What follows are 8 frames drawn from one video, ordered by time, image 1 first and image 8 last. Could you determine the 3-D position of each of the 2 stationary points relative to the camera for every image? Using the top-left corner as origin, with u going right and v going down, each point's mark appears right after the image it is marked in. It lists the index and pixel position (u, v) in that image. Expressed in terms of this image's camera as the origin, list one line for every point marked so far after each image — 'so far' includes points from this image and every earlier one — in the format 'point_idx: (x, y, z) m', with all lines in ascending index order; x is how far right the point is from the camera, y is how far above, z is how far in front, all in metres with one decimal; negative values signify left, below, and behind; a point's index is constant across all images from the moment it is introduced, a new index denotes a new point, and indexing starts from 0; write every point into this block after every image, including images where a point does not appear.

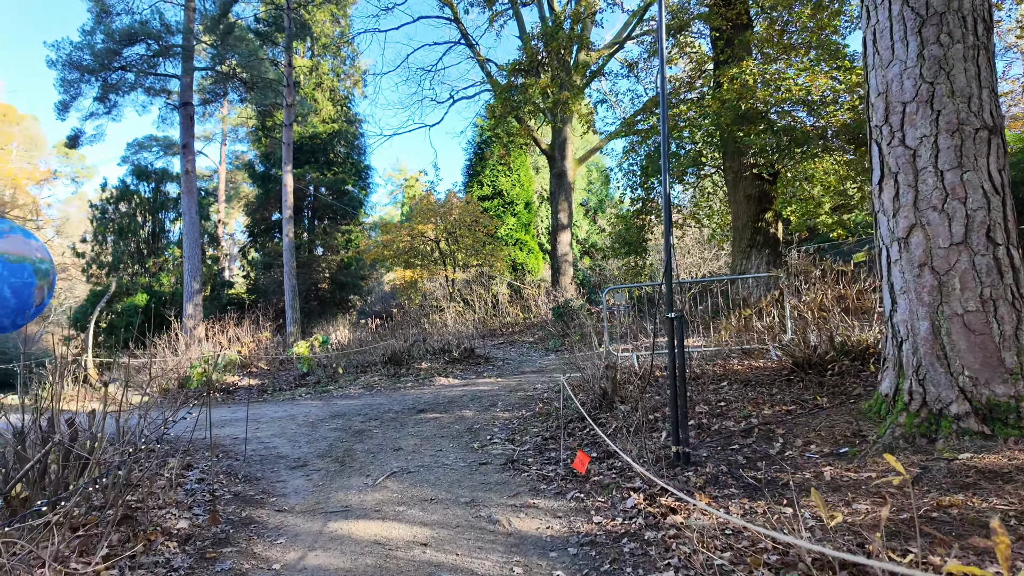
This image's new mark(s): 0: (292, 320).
0: (-5.4, -0.8, +14.5) m
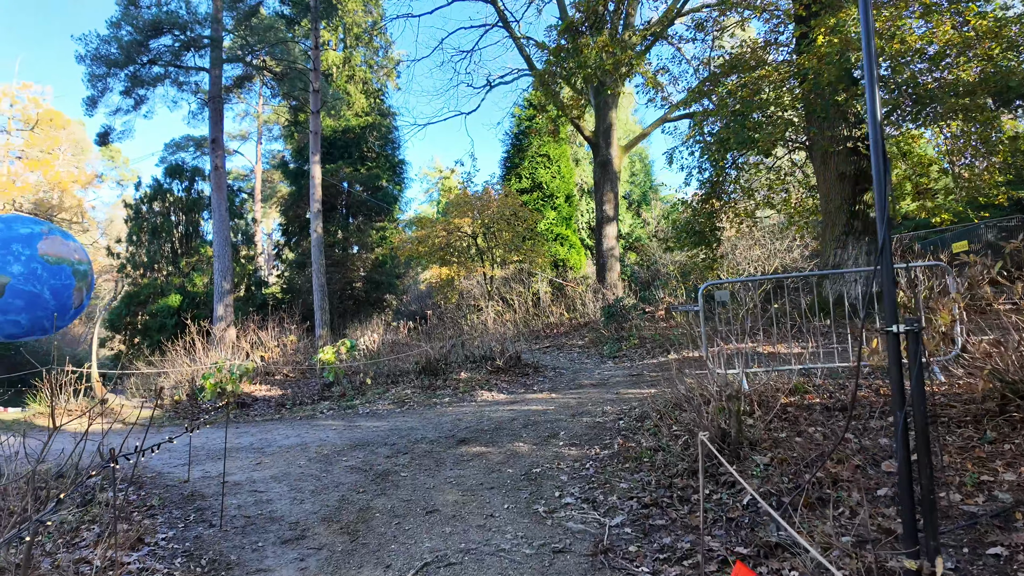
0: (-4.4, -0.8, +13.4) m
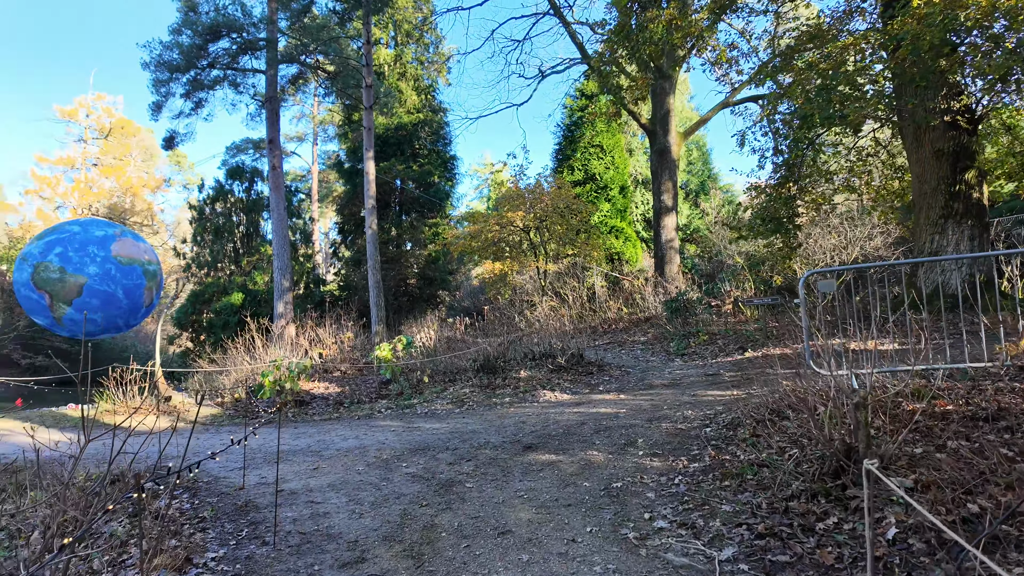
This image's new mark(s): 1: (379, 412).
0: (-3.1, -0.7, +13.3) m
1: (-1.6, -1.5, +6.9) m
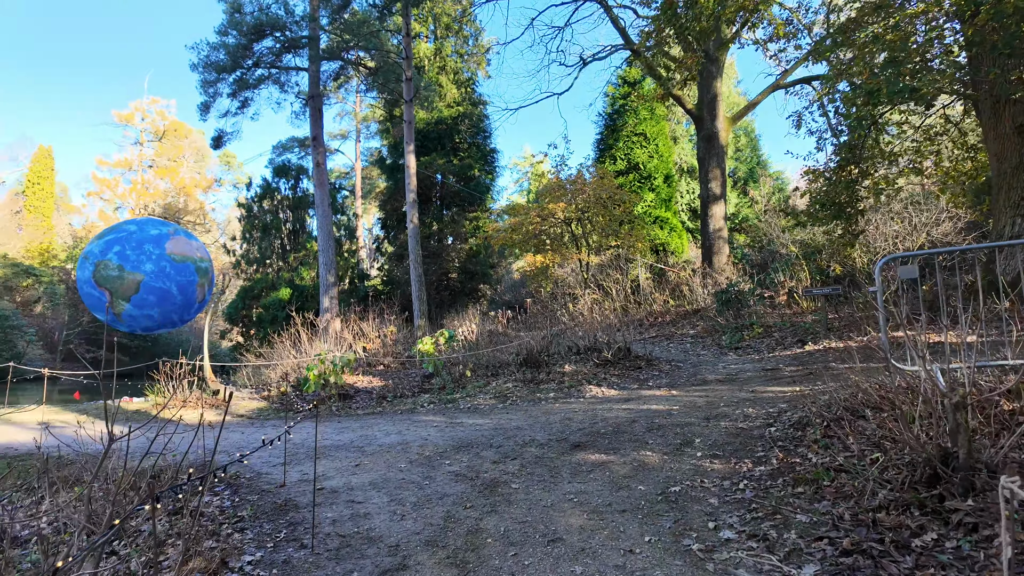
0: (-2.1, -0.6, +13.3) m
1: (-1.0, -1.4, +6.8) m
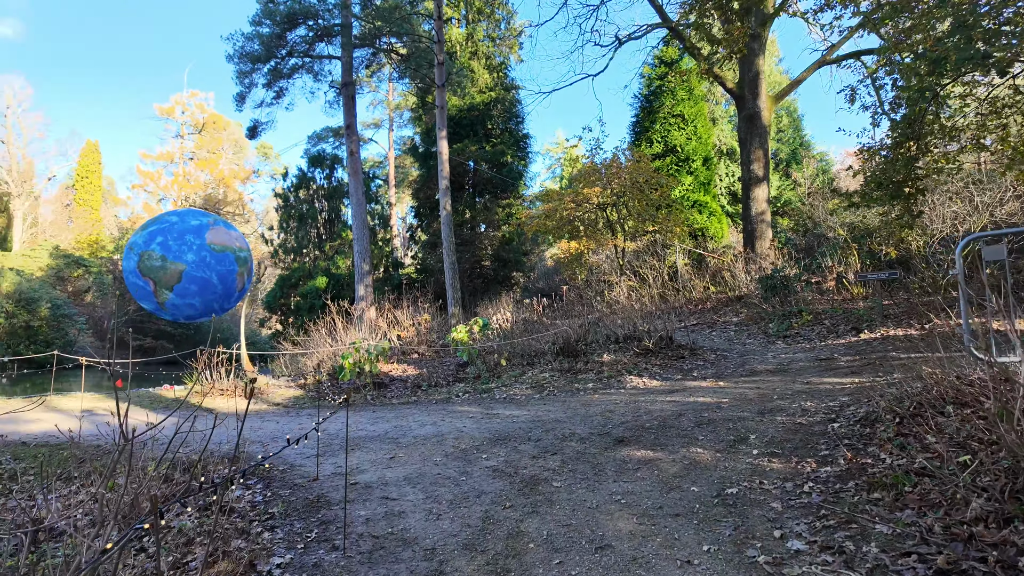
0: (-1.4, -0.3, +13.2) m
1: (-0.6, -1.2, +6.7) m
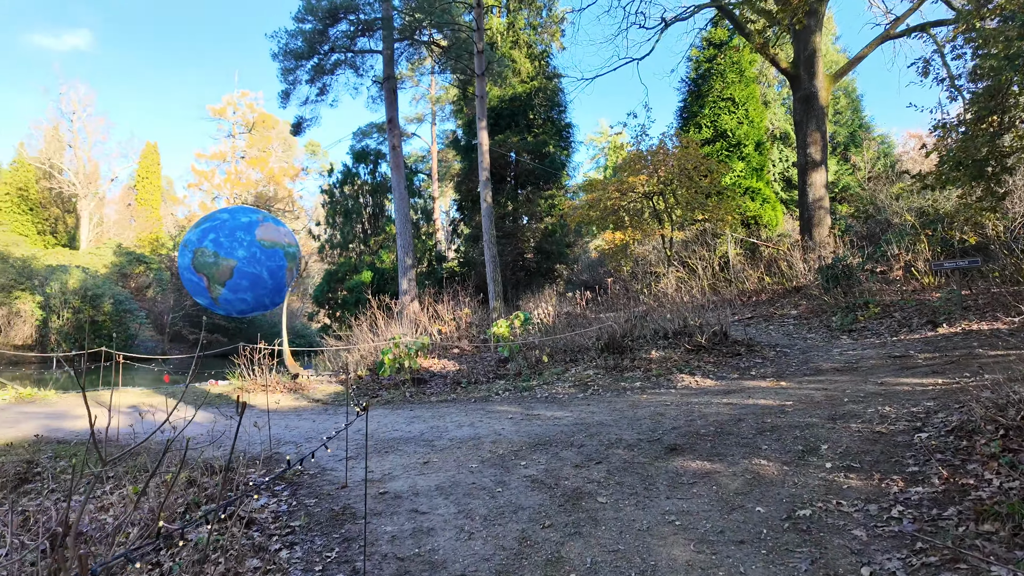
0: (-0.4, -0.1, +12.9) m
1: (-0.2, -1.2, +6.4) m
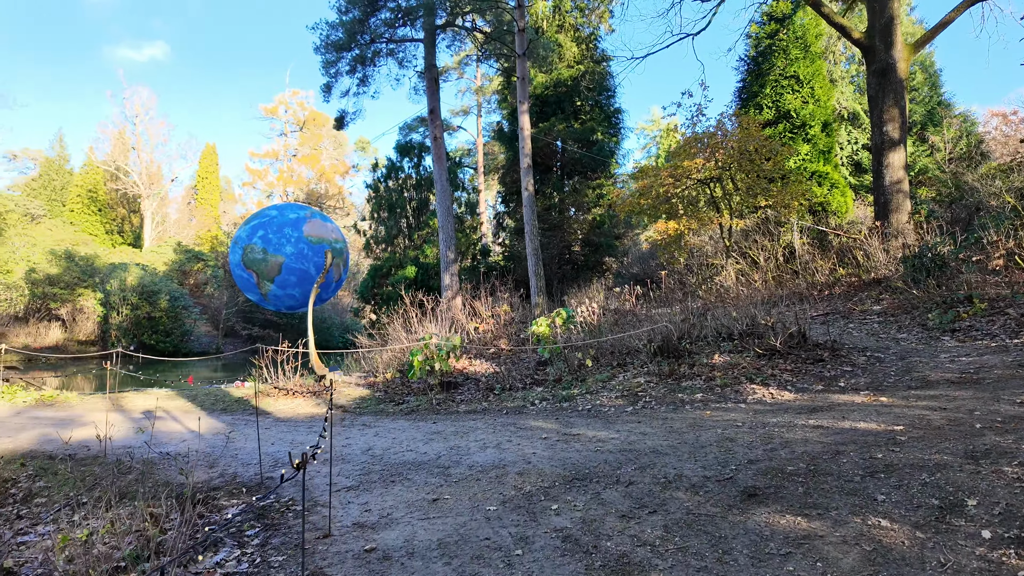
0: (+0.5, 0.0, +12.1) m
1: (+0.2, -1.1, +5.6) m
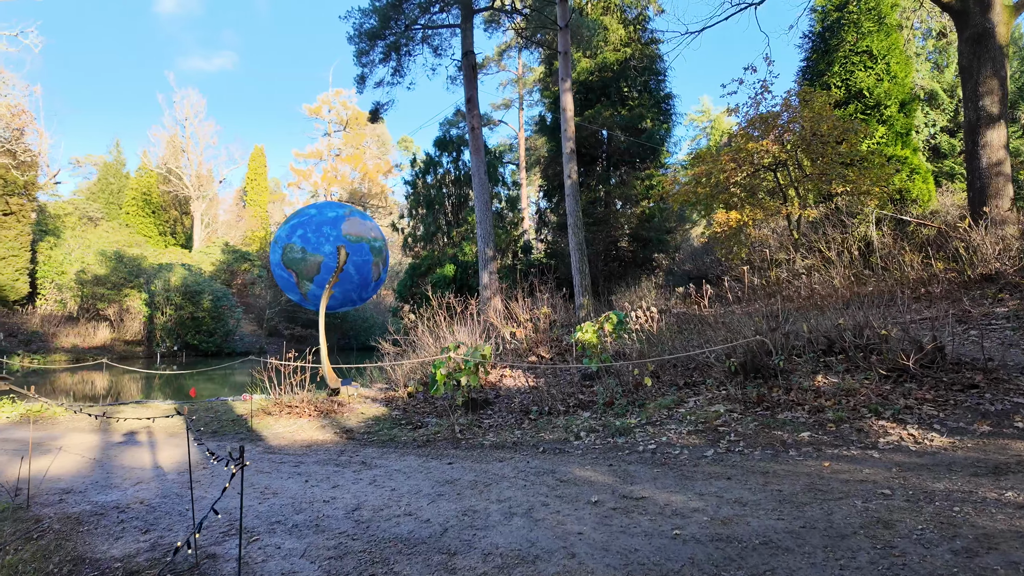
0: (+1.3, 0.0, +10.8) m
1: (+0.5, -1.1, +4.4) m
